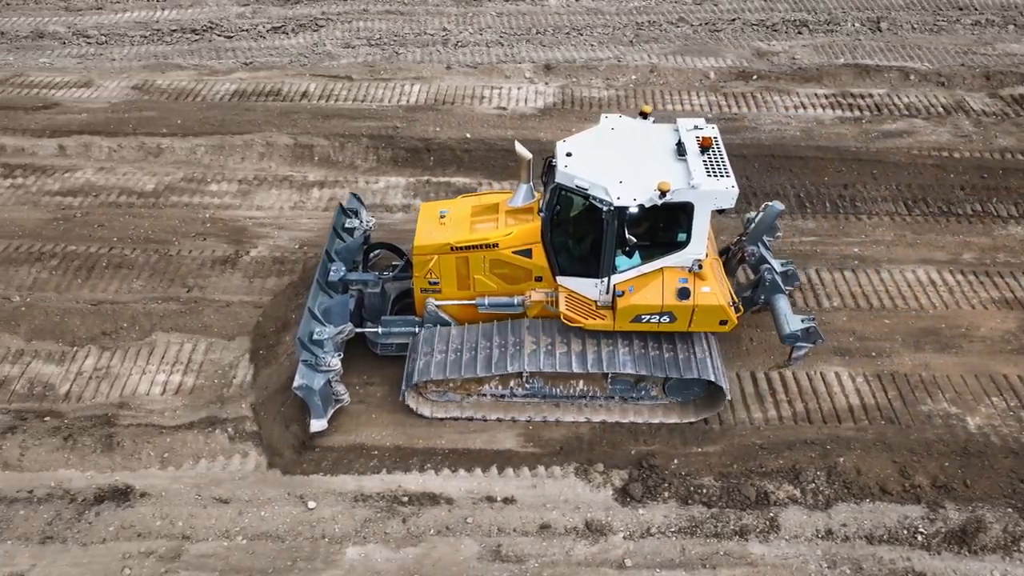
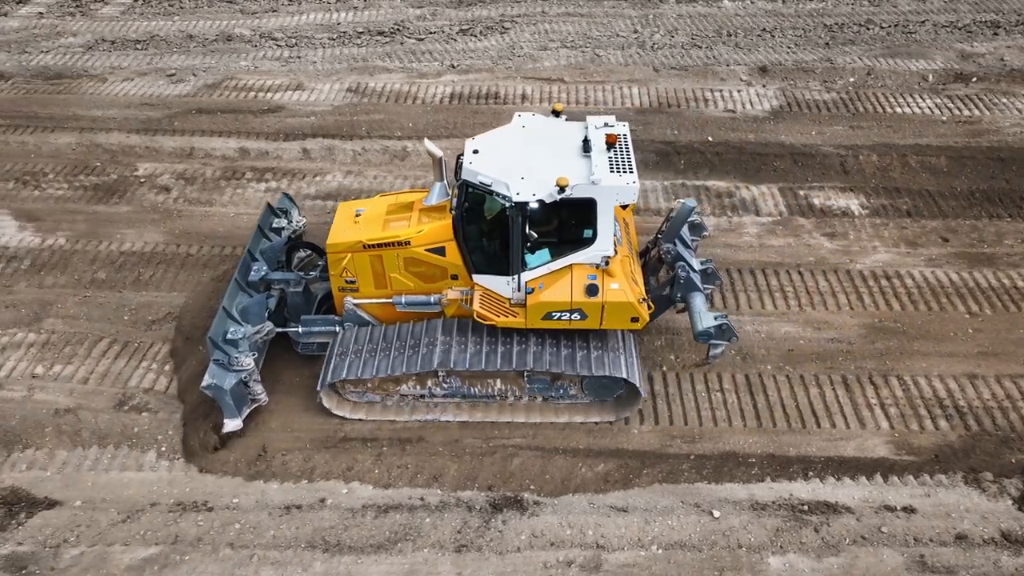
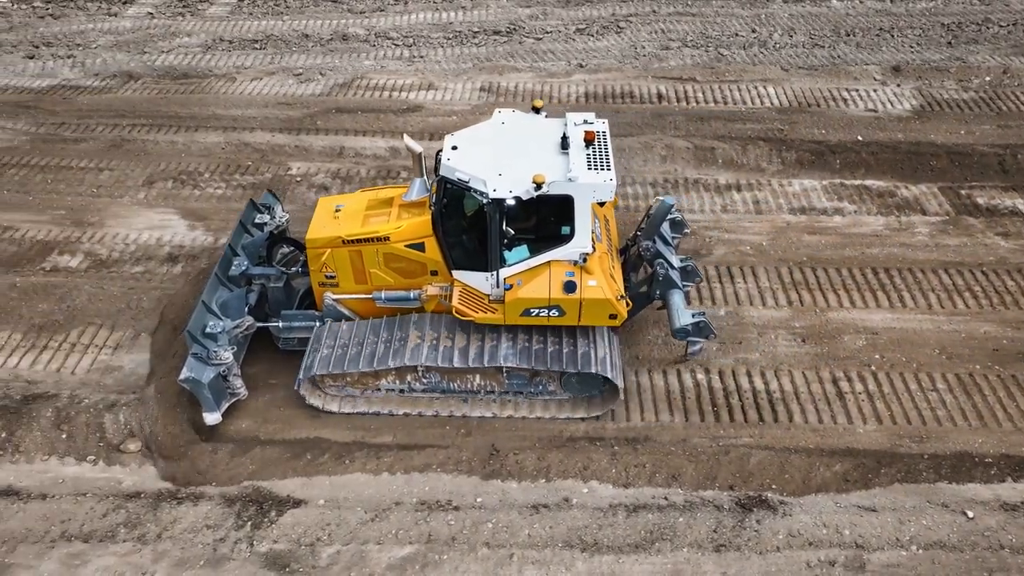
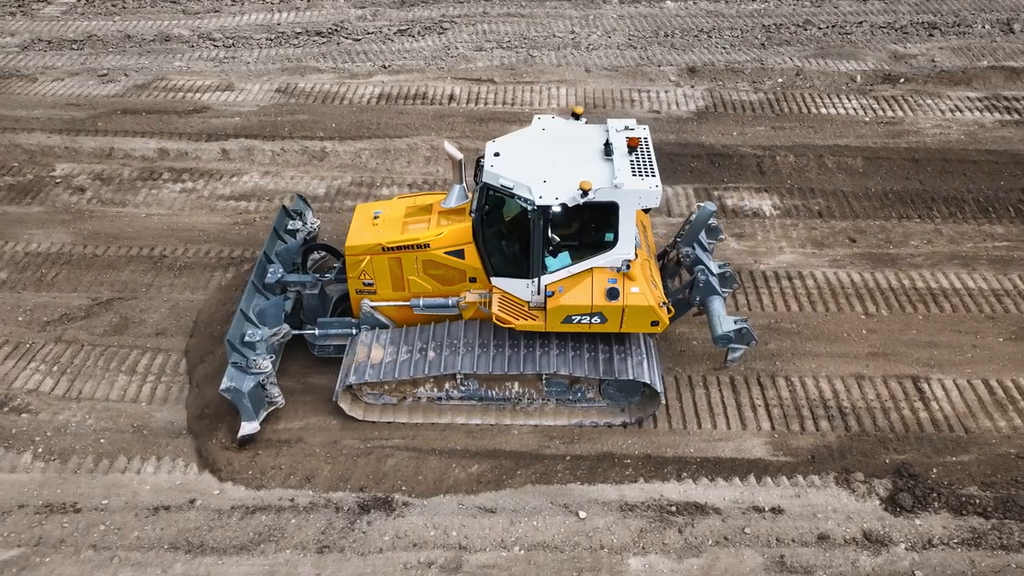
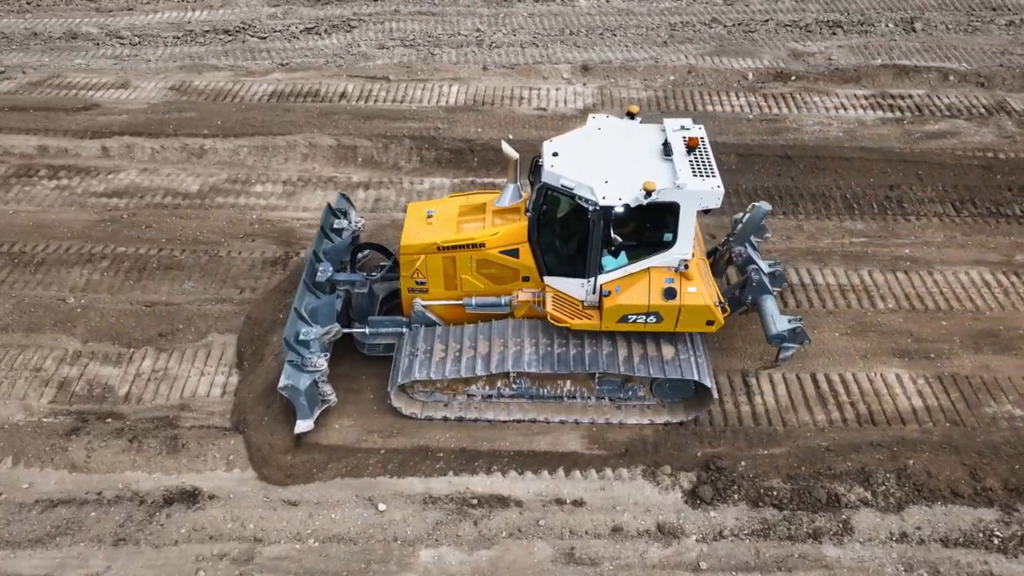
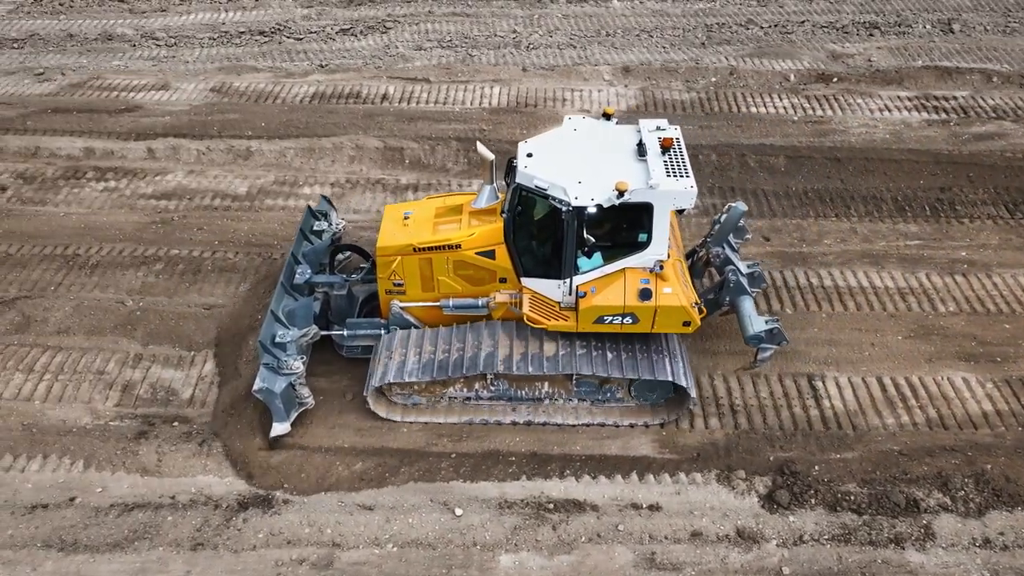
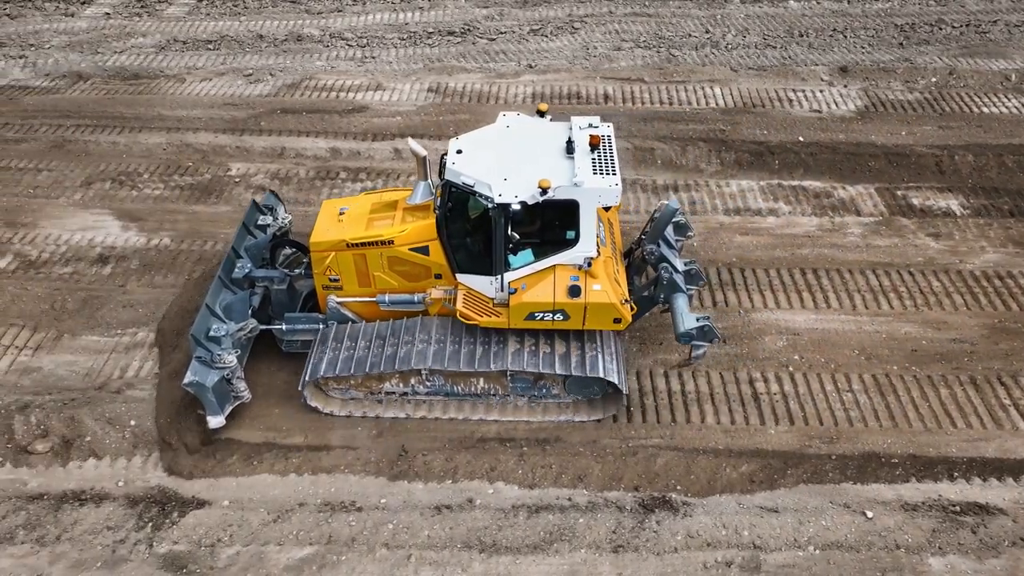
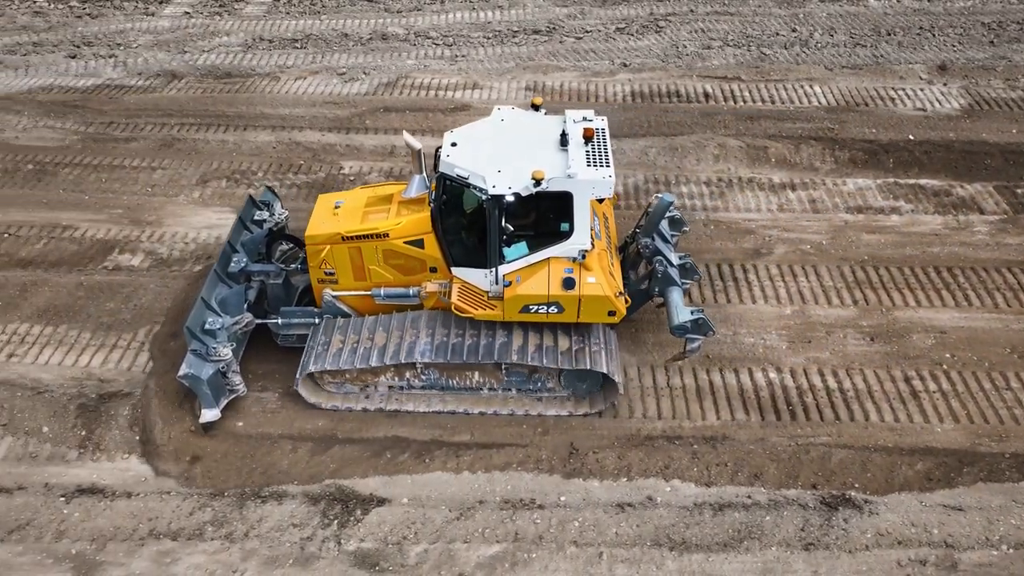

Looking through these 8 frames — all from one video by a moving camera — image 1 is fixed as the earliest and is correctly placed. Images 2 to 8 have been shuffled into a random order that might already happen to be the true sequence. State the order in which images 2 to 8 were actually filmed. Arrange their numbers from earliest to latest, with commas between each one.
5, 6, 4, 2, 7, 3, 8
